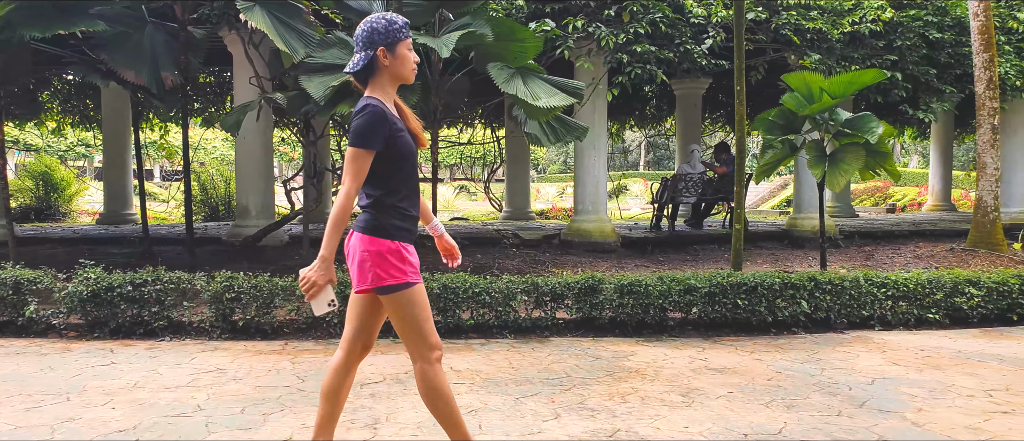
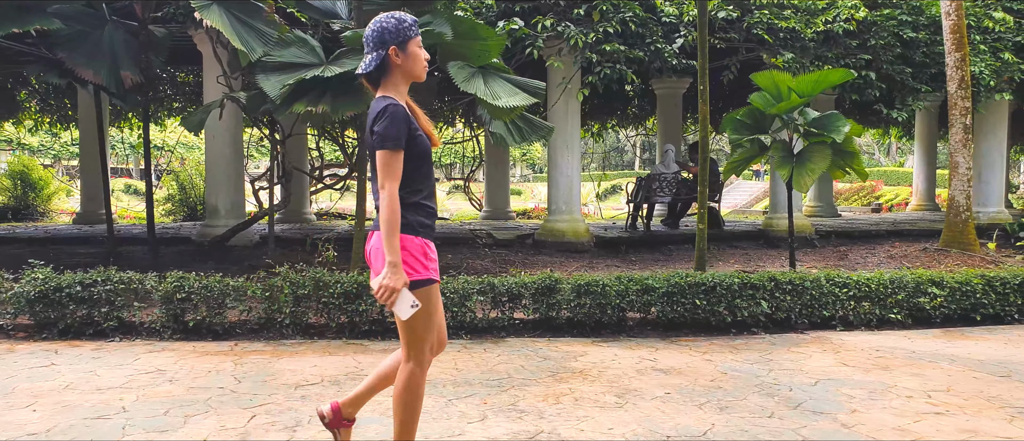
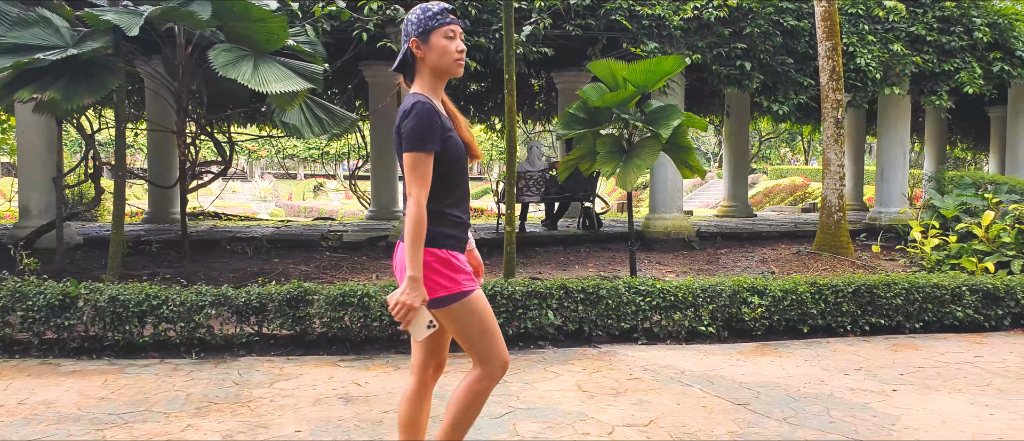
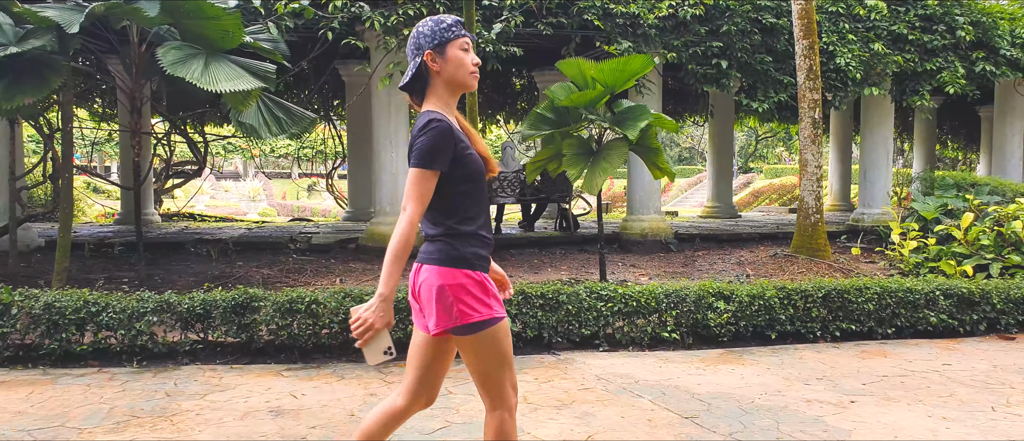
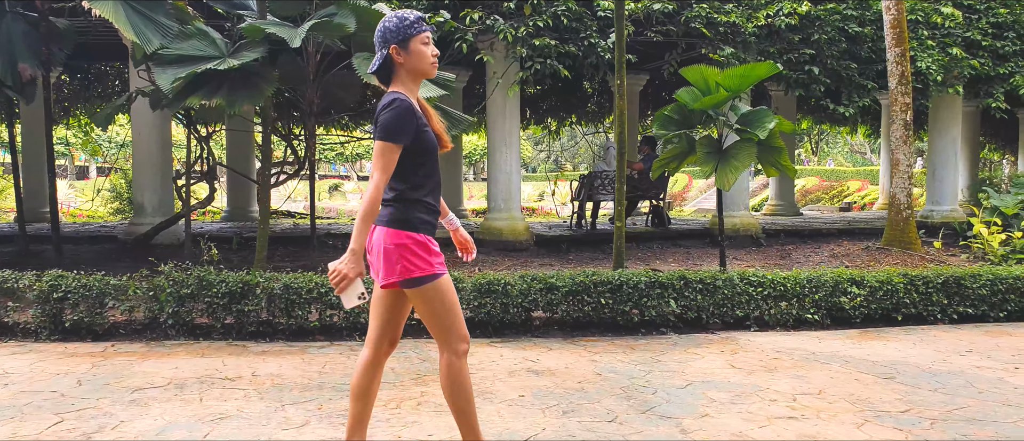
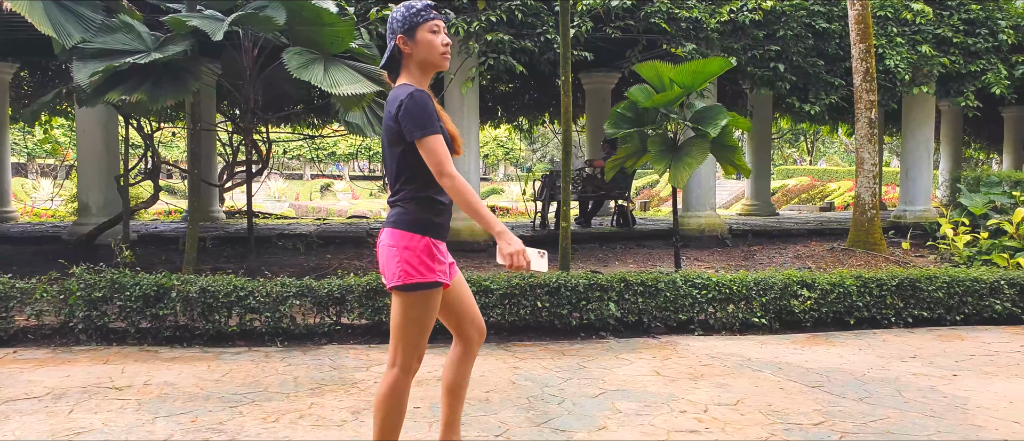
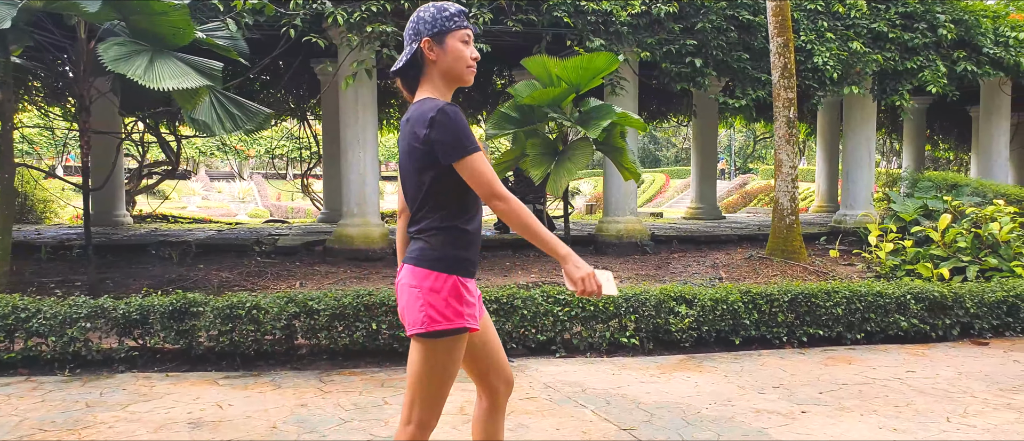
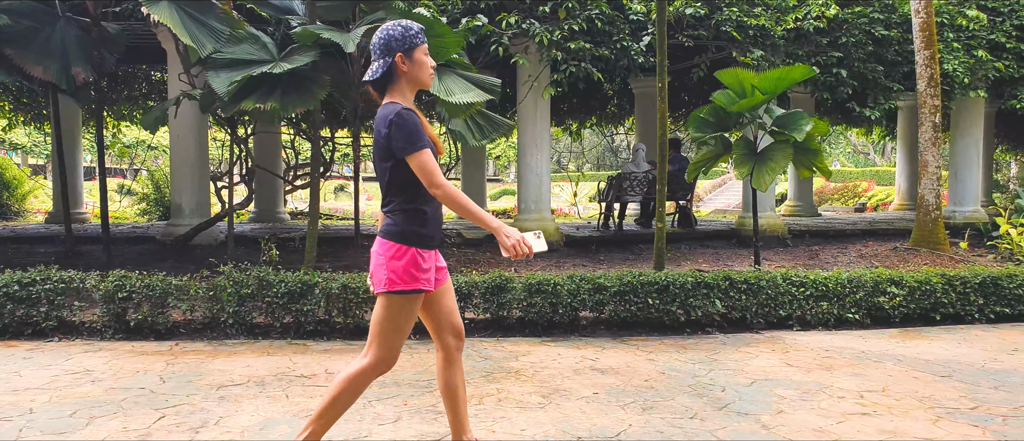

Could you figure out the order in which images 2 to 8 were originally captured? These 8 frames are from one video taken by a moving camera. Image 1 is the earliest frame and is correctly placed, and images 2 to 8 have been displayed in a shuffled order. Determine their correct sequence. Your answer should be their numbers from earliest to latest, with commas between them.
2, 8, 5, 6, 3, 4, 7
